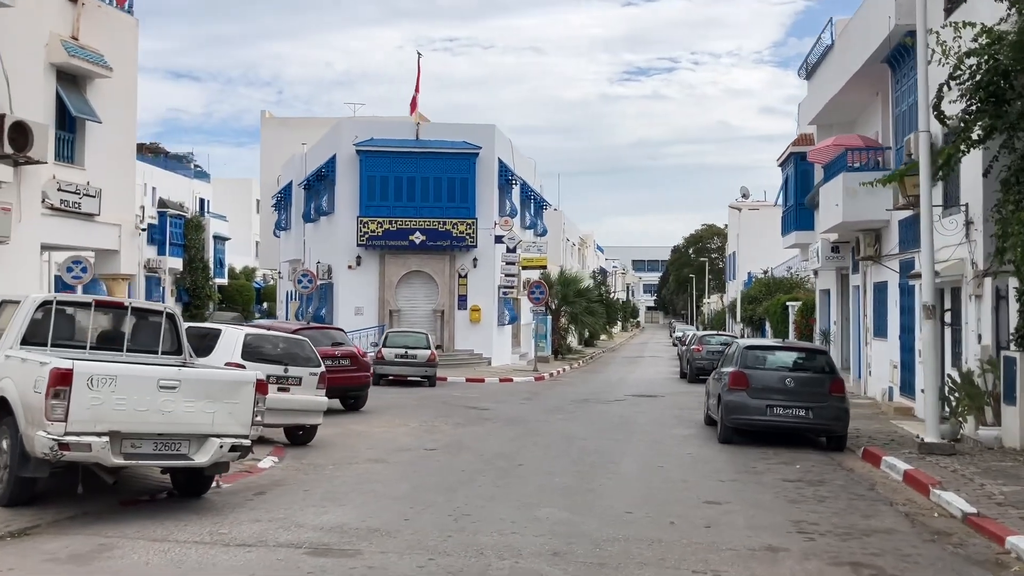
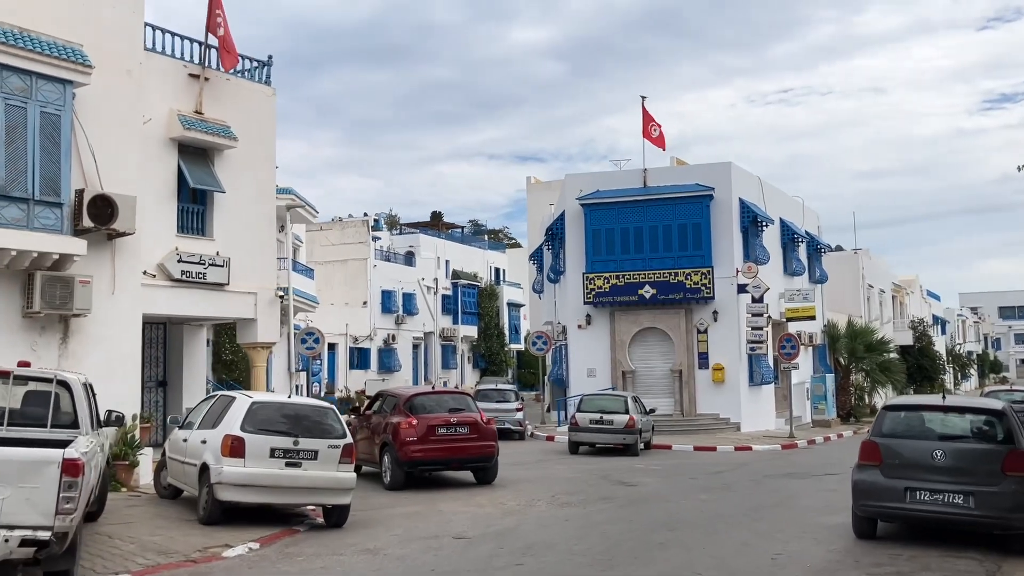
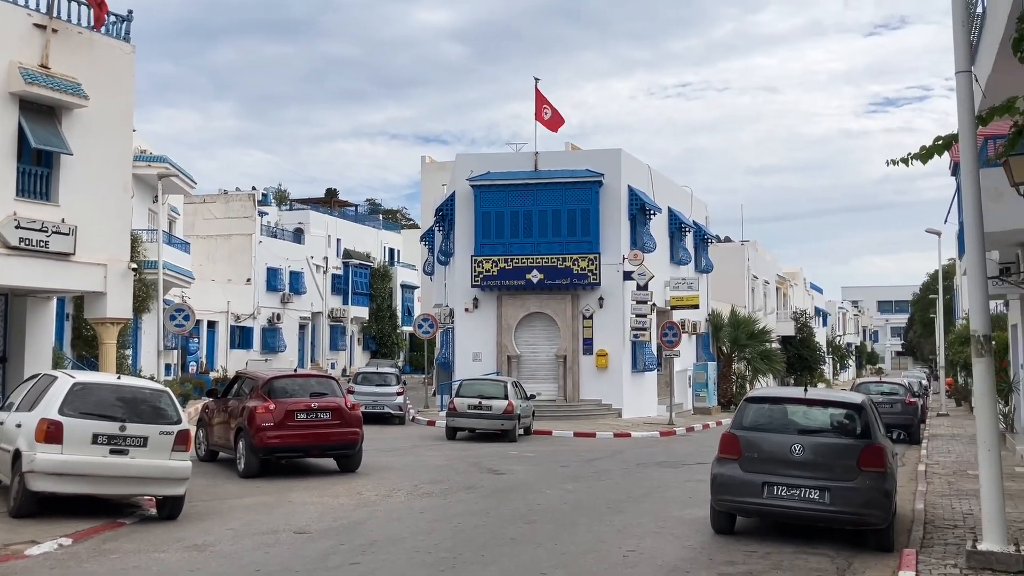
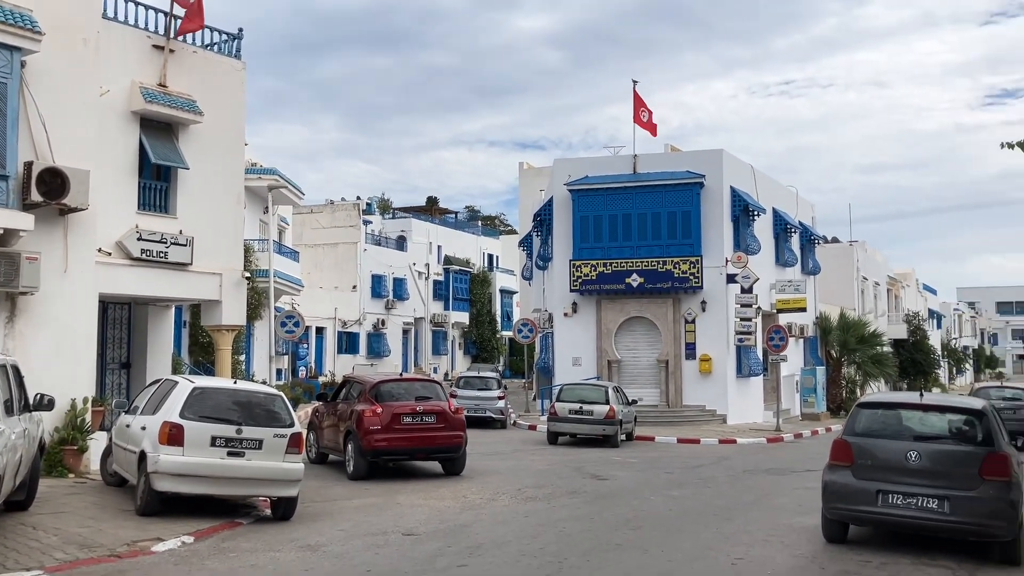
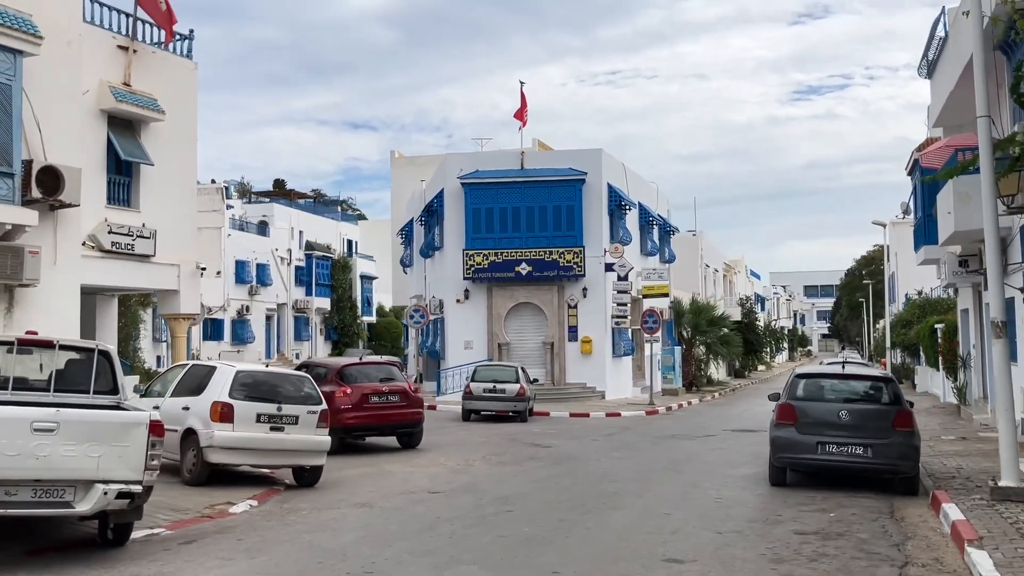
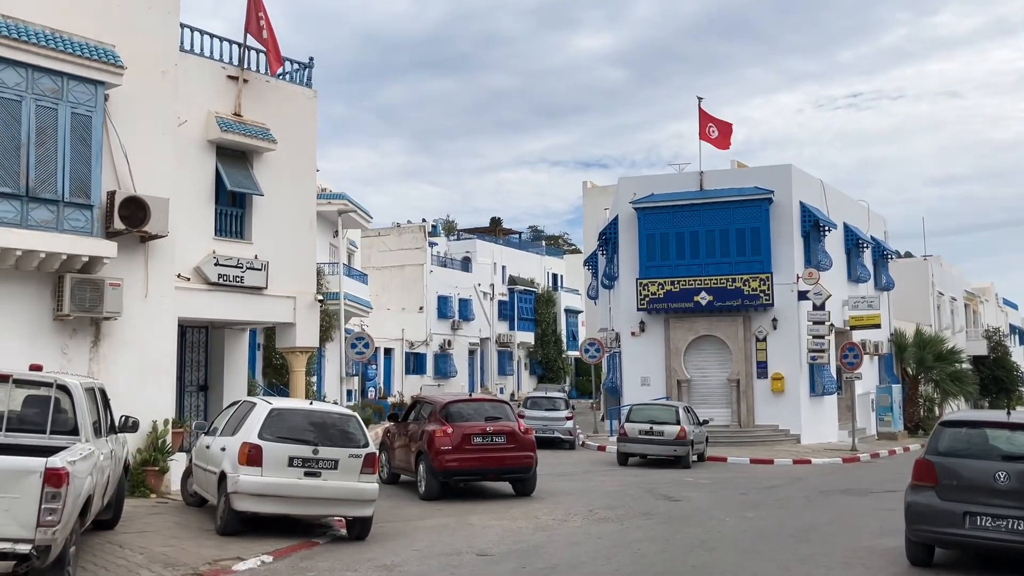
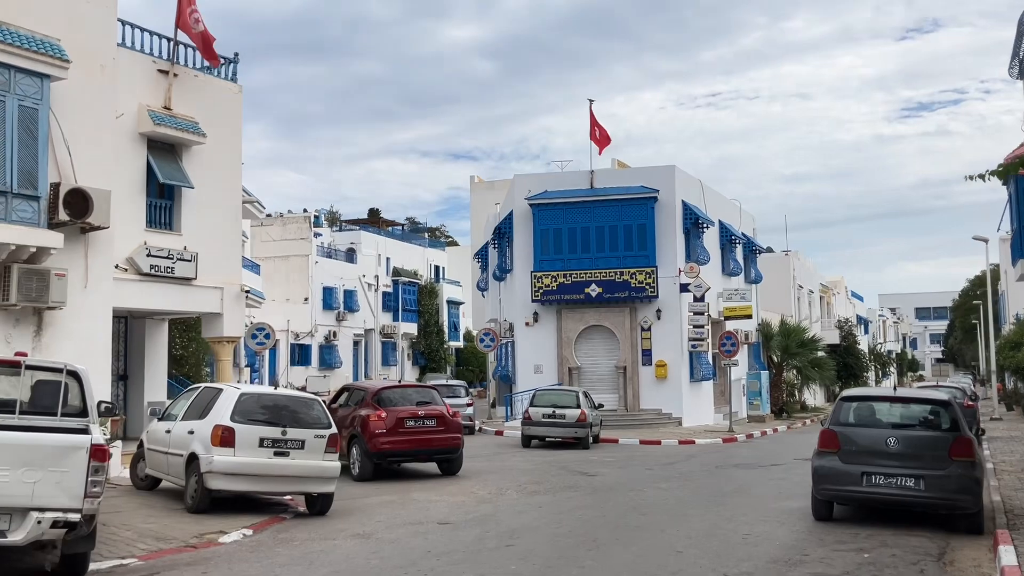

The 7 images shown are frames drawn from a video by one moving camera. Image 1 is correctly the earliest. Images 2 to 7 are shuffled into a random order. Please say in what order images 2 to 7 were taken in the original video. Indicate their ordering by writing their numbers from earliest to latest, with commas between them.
5, 7, 2, 6, 4, 3
